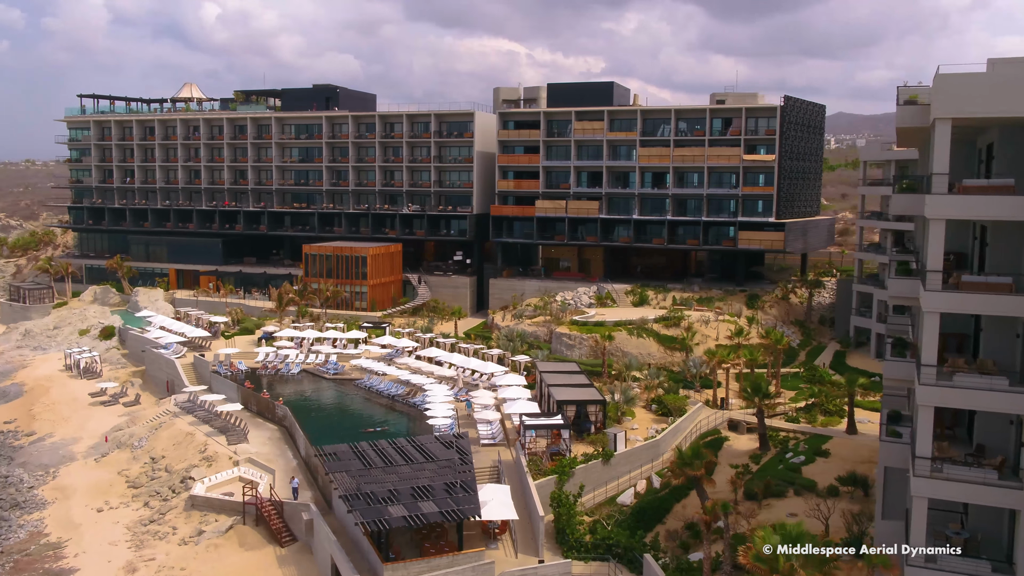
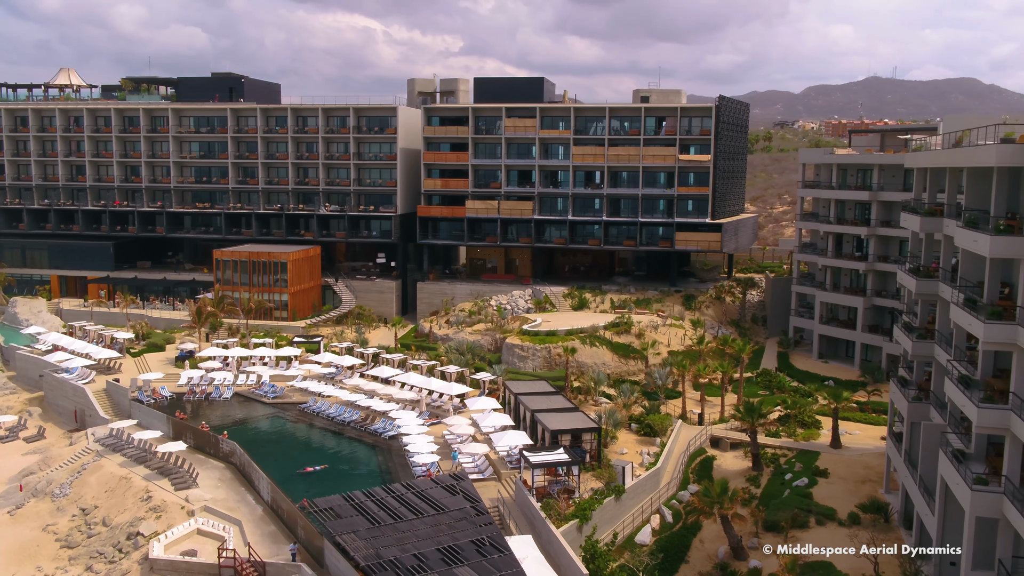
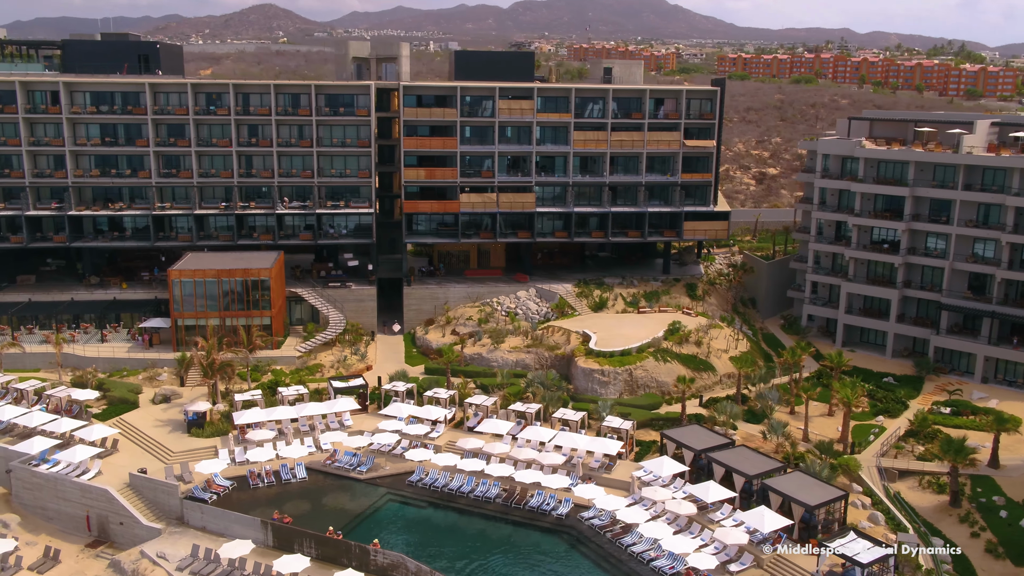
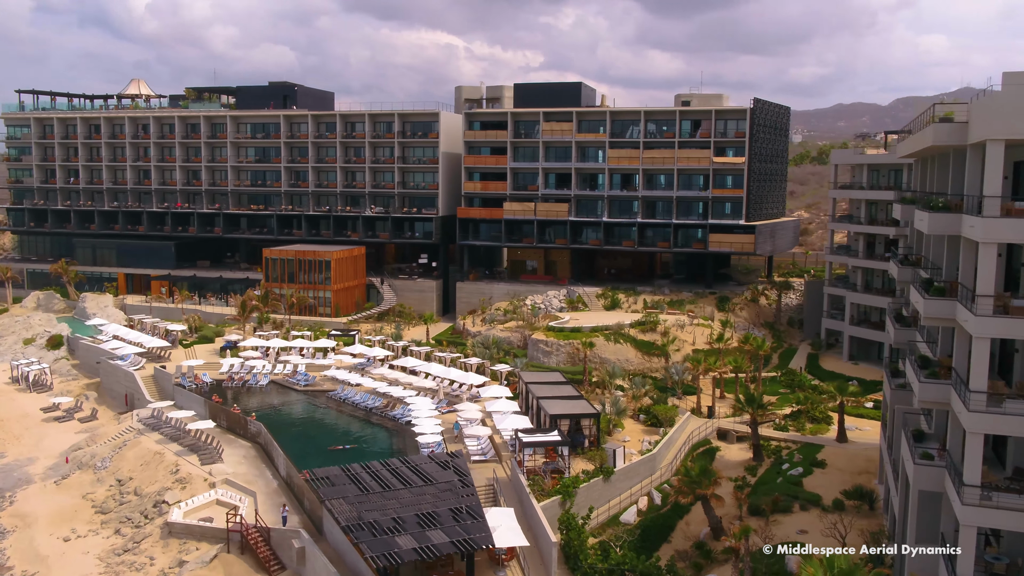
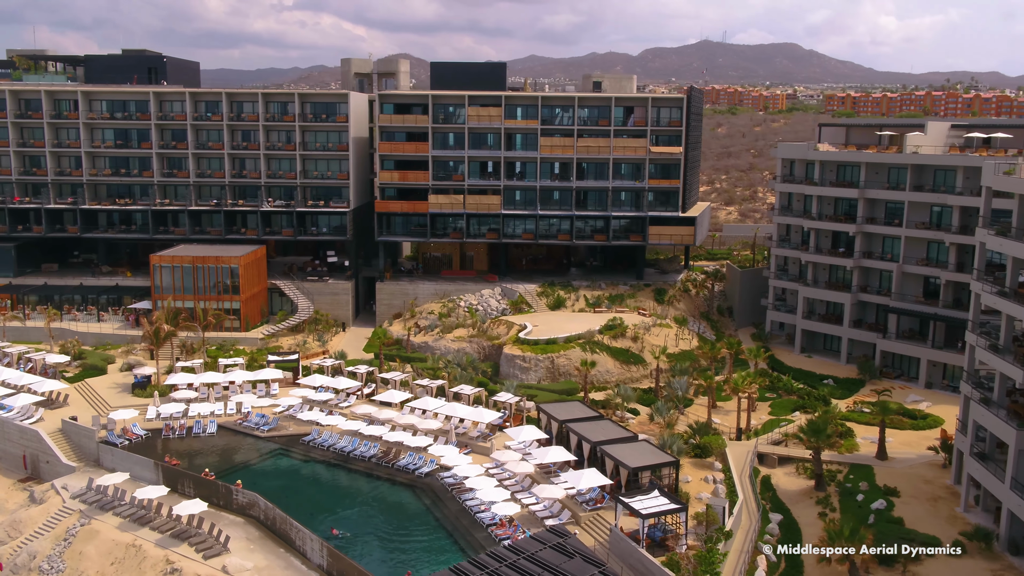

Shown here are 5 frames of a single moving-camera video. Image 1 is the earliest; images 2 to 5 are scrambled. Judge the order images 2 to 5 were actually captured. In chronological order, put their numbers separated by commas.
4, 2, 5, 3
